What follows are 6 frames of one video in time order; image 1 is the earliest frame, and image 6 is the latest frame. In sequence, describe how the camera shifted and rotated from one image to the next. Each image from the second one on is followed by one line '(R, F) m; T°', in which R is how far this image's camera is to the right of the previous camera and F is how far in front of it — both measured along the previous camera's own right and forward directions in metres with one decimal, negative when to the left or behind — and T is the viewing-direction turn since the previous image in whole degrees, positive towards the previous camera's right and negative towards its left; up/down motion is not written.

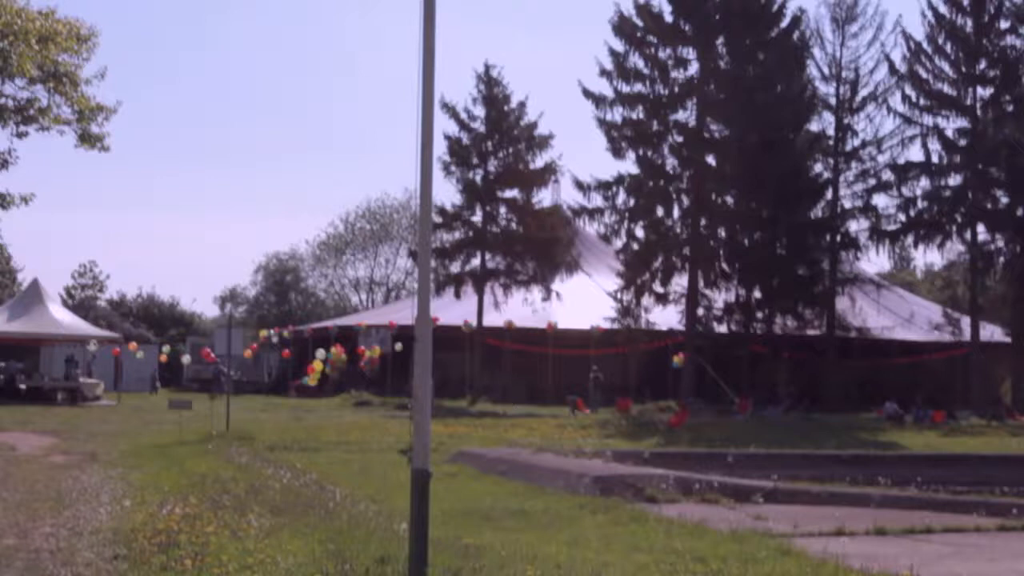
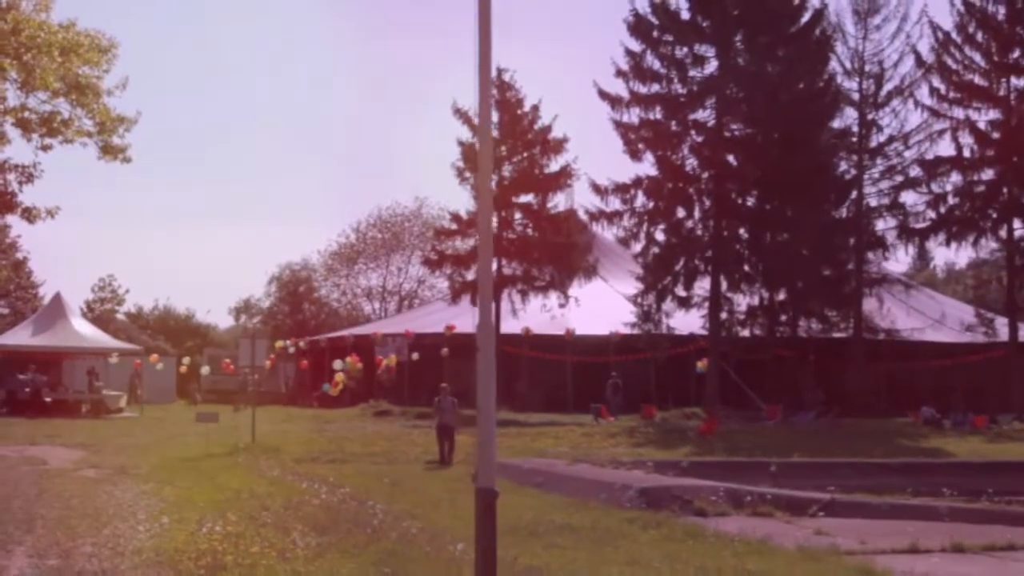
(-0.4, +0.5) m; -1°
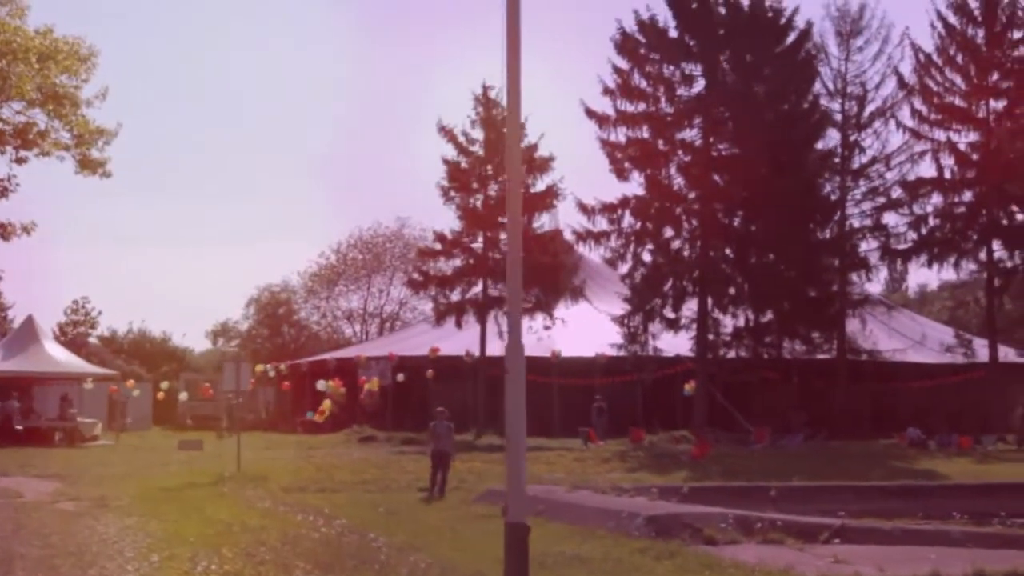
(-0.3, +0.3) m; +1°
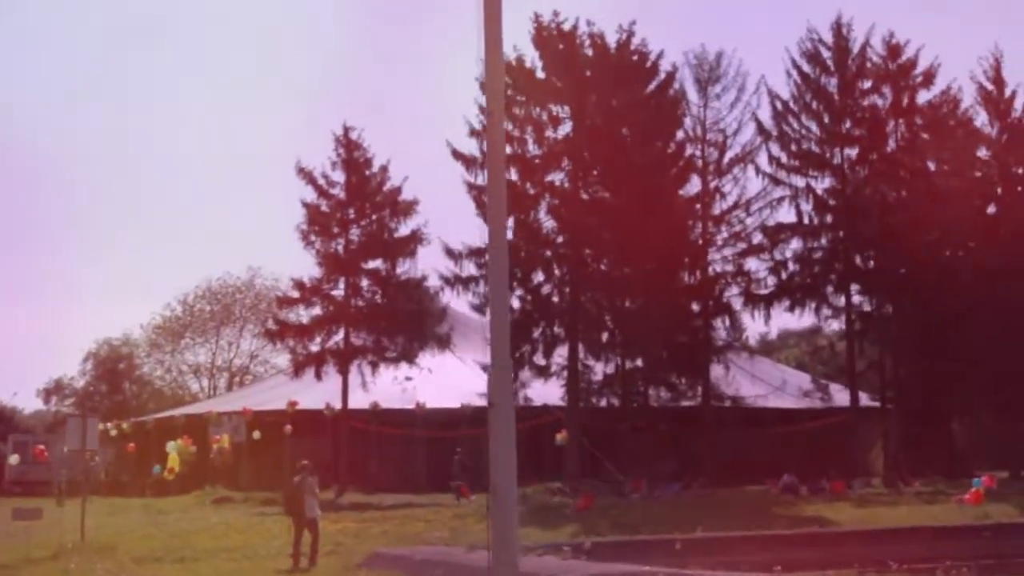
(-0.6, +1.4) m; +8°
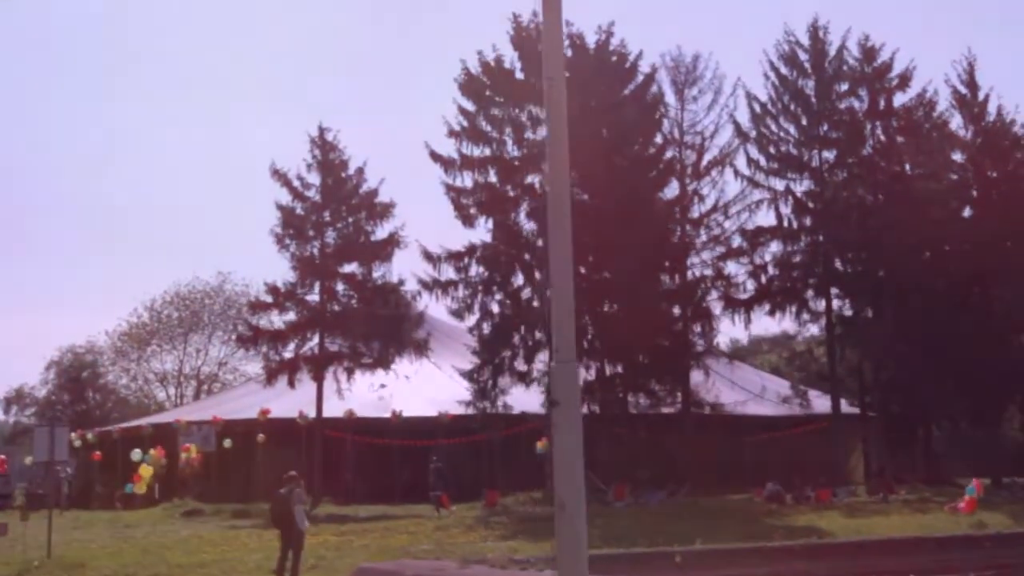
(-0.4, +0.7) m; +2°
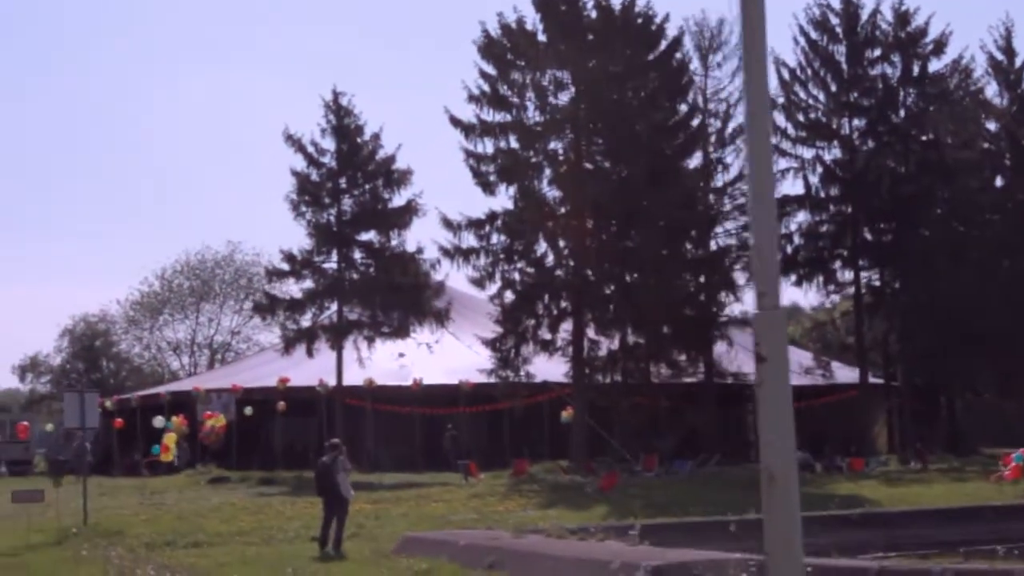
(-0.7, +0.5) m; 0°
